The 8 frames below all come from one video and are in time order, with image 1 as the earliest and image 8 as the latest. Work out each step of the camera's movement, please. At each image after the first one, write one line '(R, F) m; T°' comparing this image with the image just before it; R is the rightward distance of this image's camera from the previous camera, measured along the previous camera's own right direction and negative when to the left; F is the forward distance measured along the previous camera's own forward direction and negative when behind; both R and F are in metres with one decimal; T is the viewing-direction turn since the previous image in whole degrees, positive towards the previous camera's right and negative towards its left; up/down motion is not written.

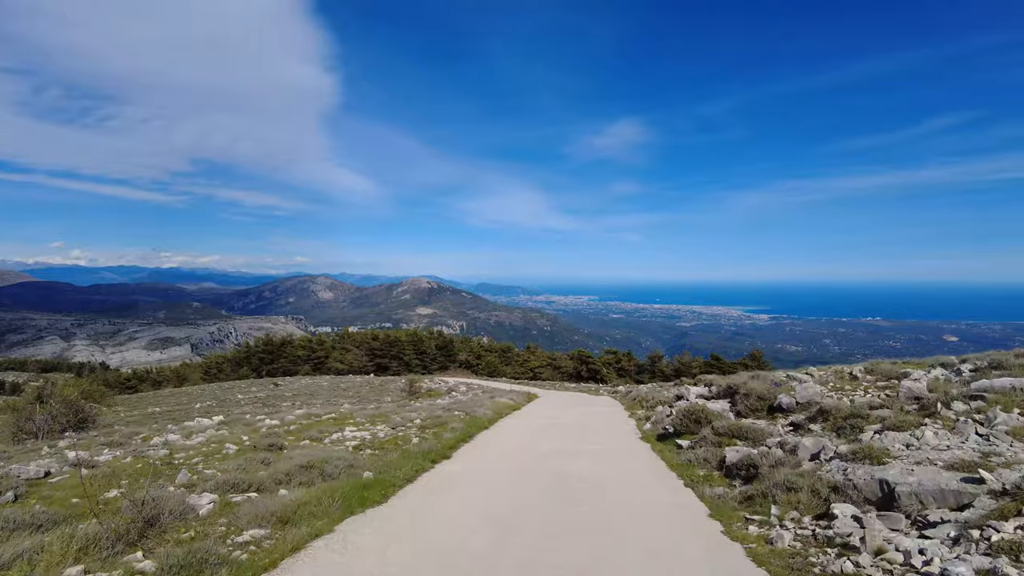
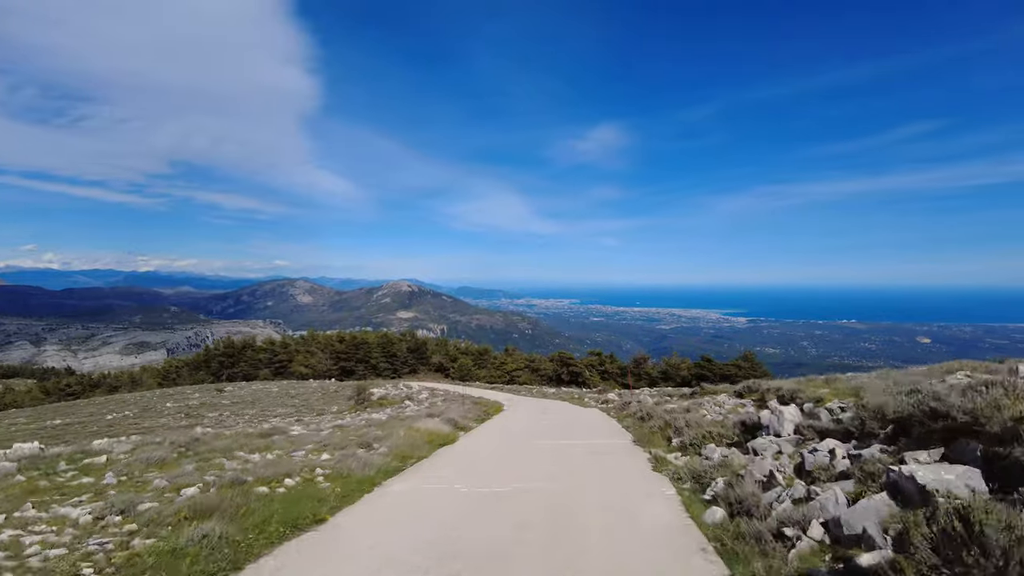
(+0.8, +5.1) m; +2°
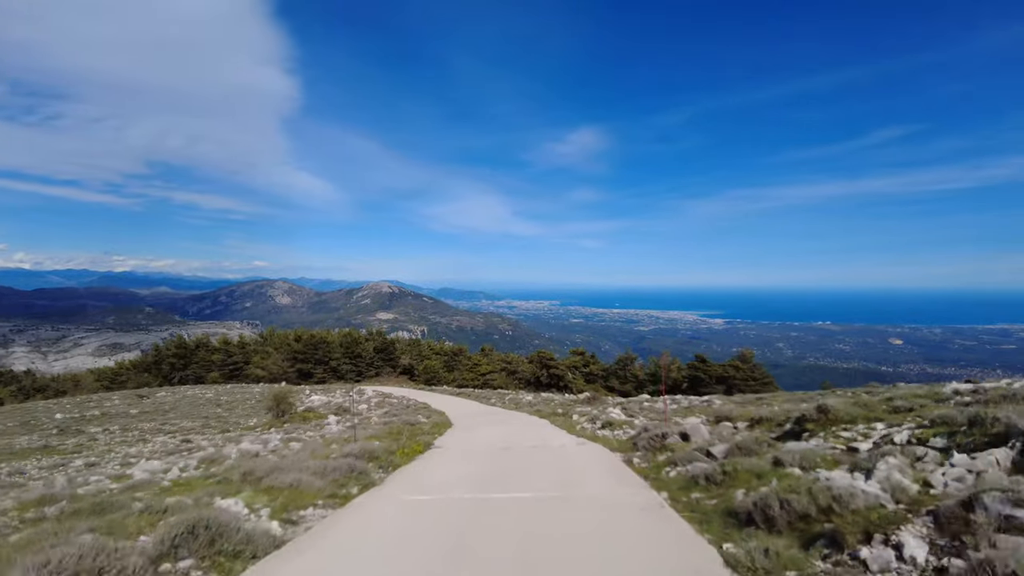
(+0.7, +6.0) m; +2°
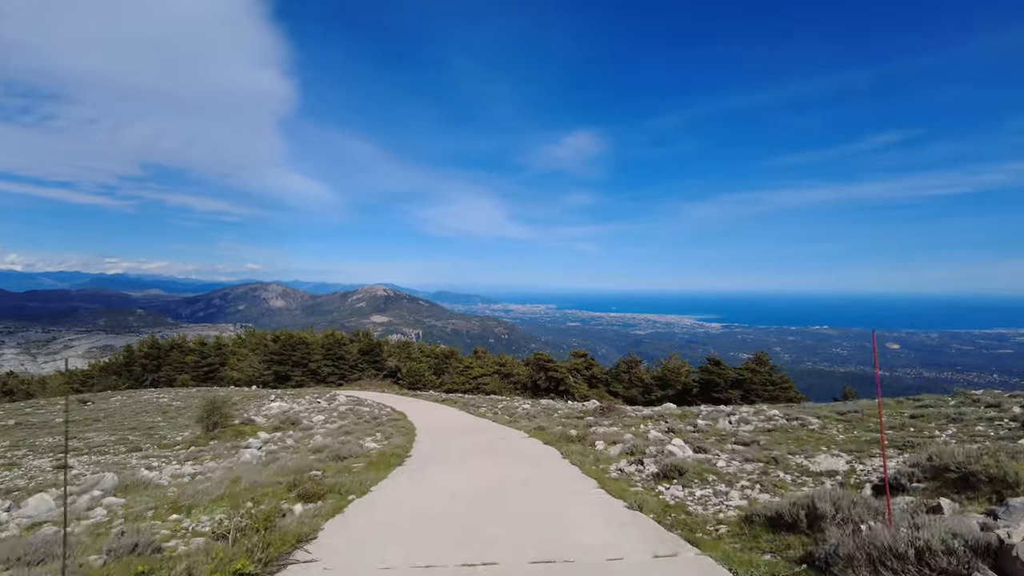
(+0.1, +4.6) m; 0°
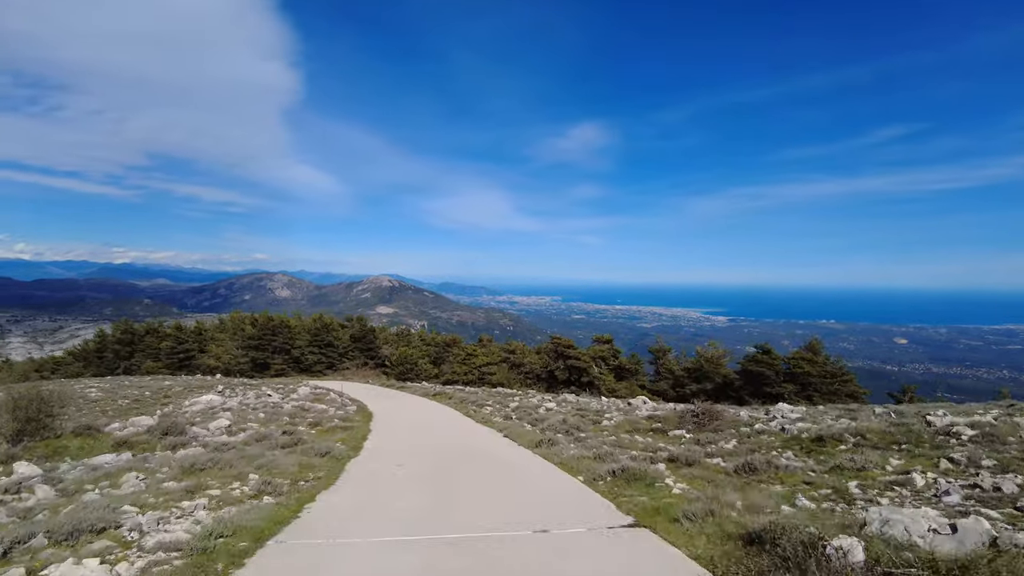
(-0.5, +7.3) m; -1°
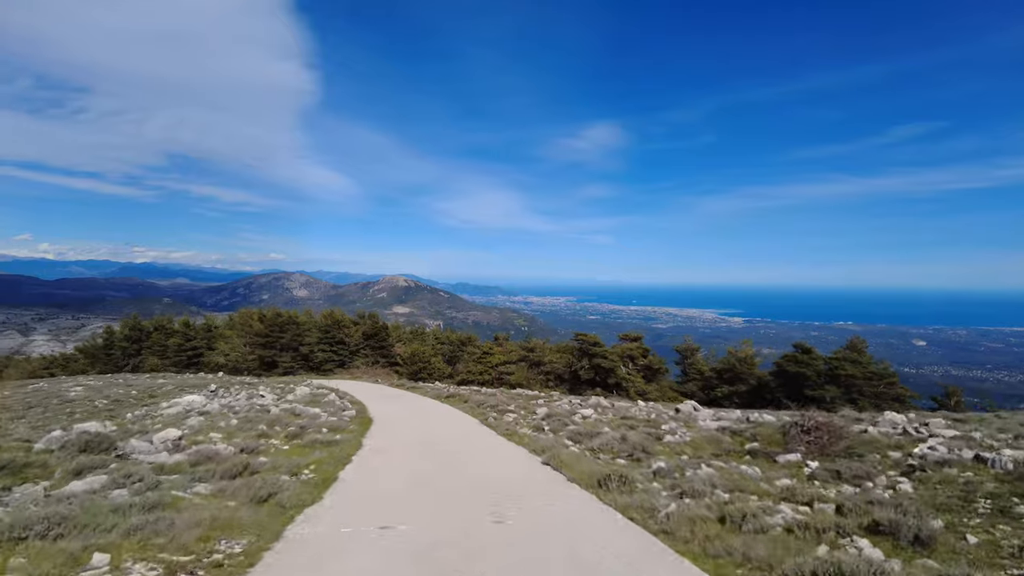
(-0.4, +2.8) m; -2°
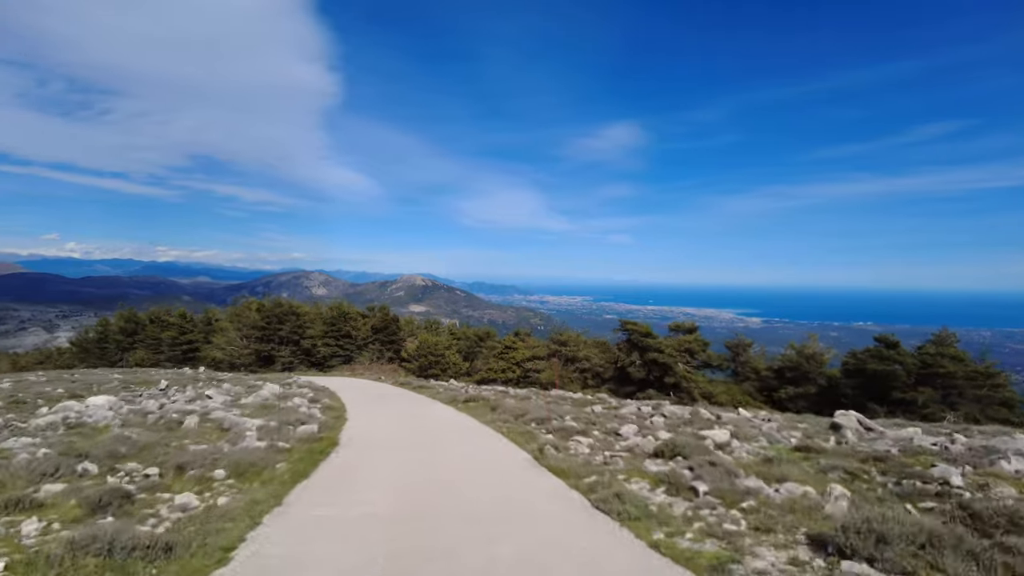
(-0.9, +5.7) m; -2°
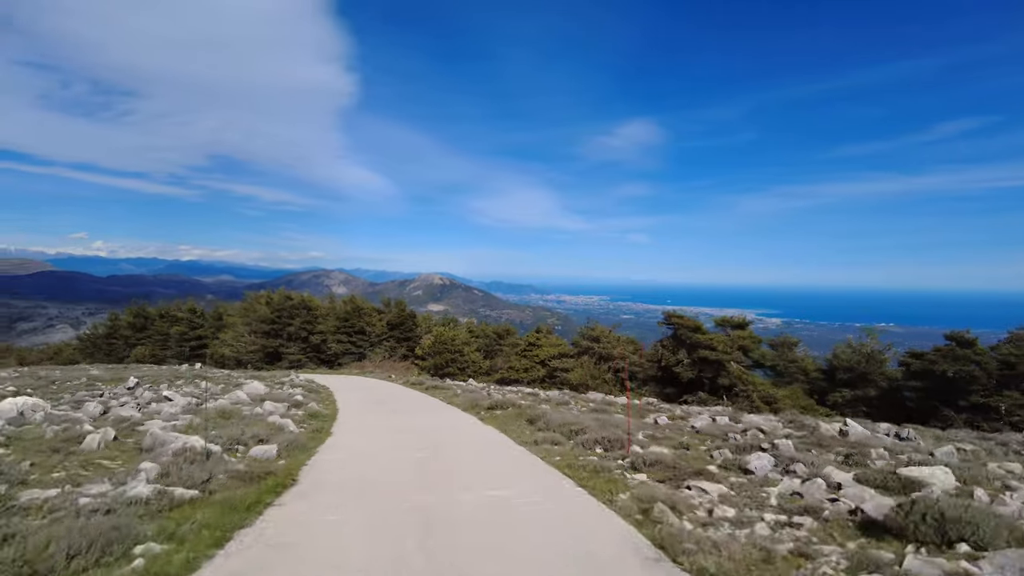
(-0.5, +3.1) m; -2°
